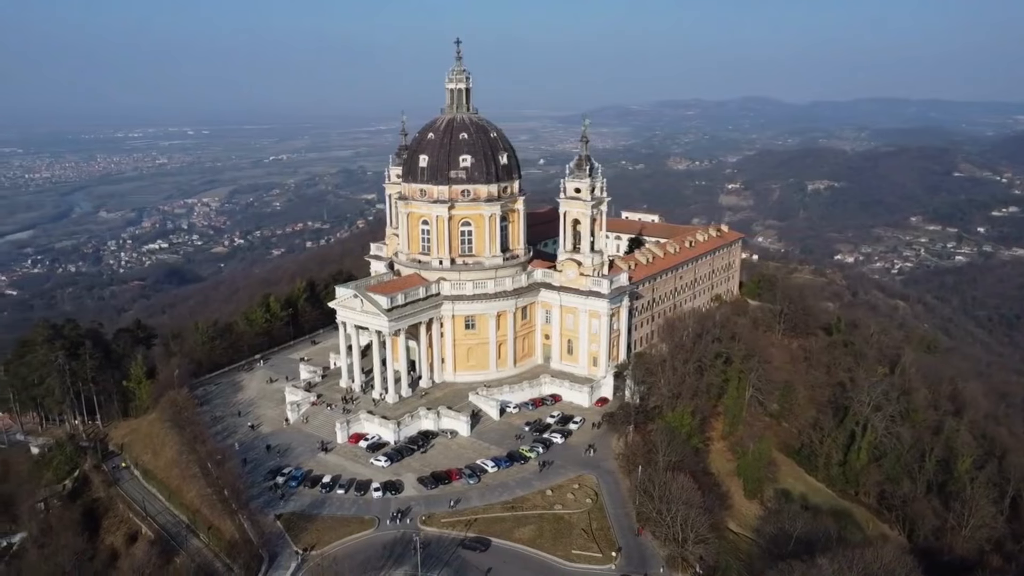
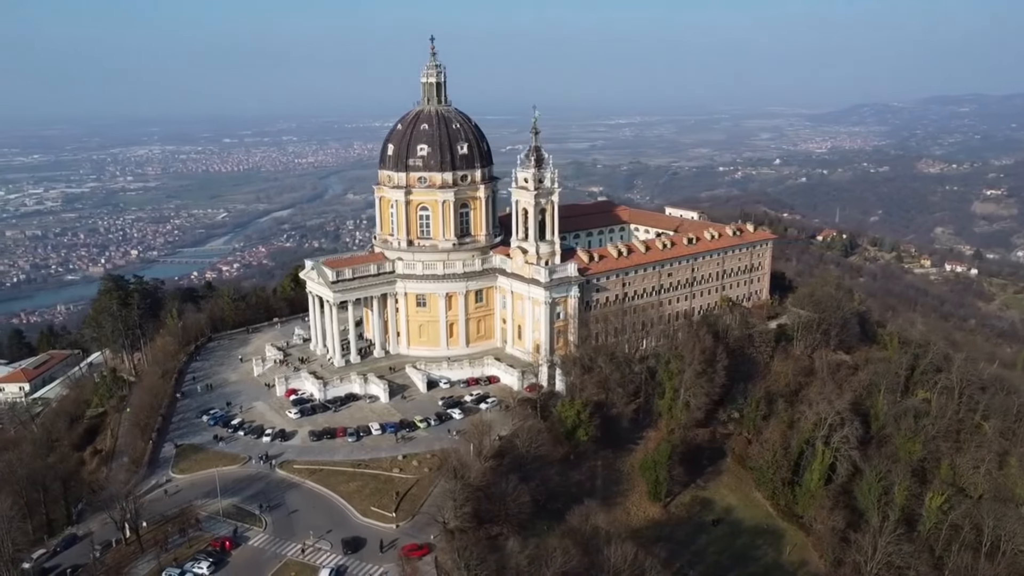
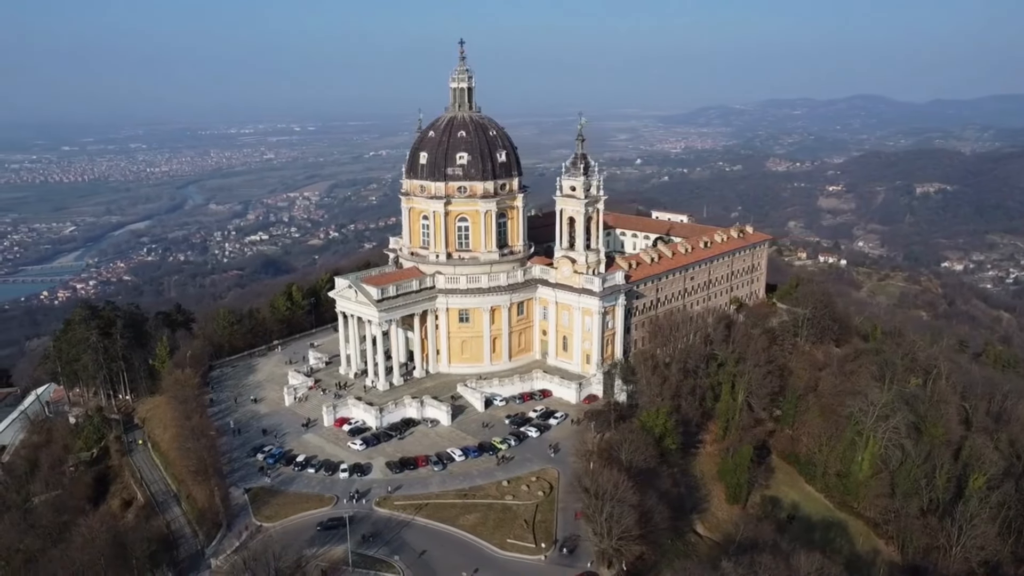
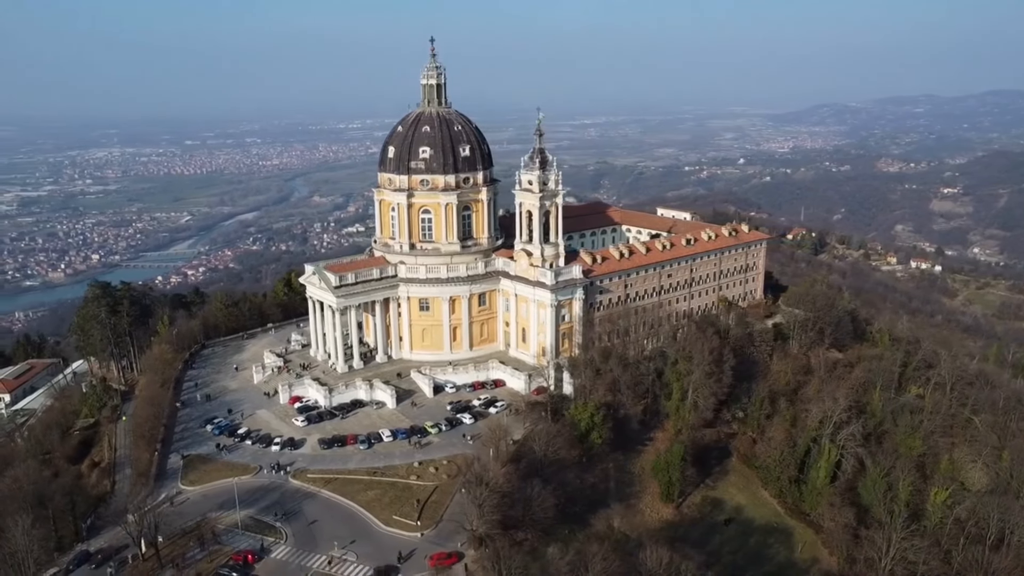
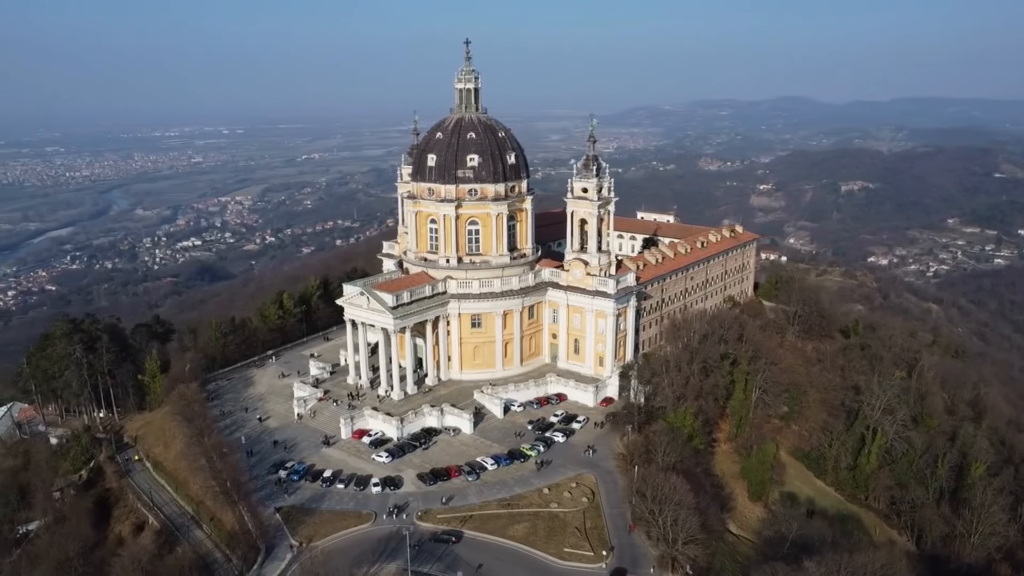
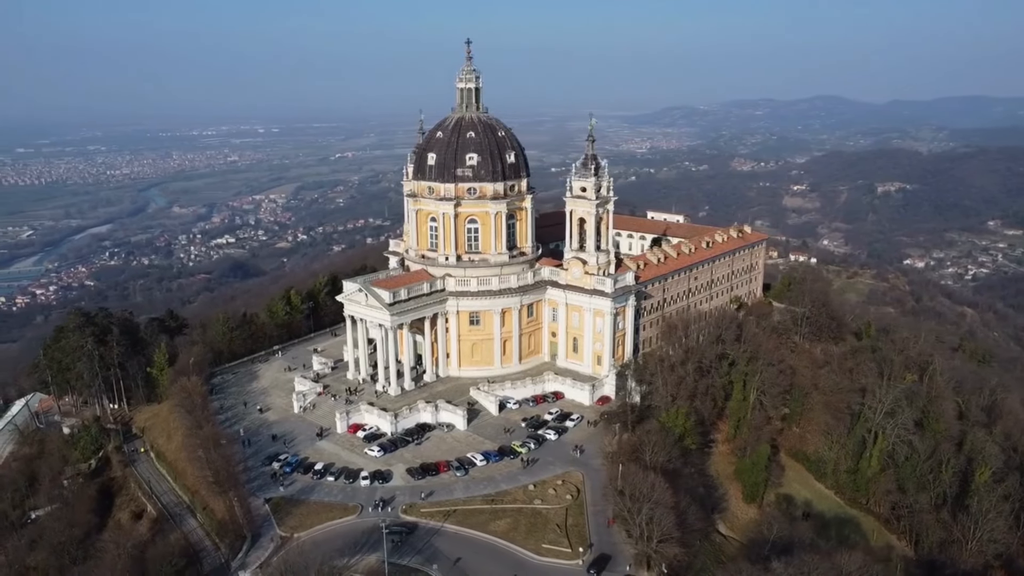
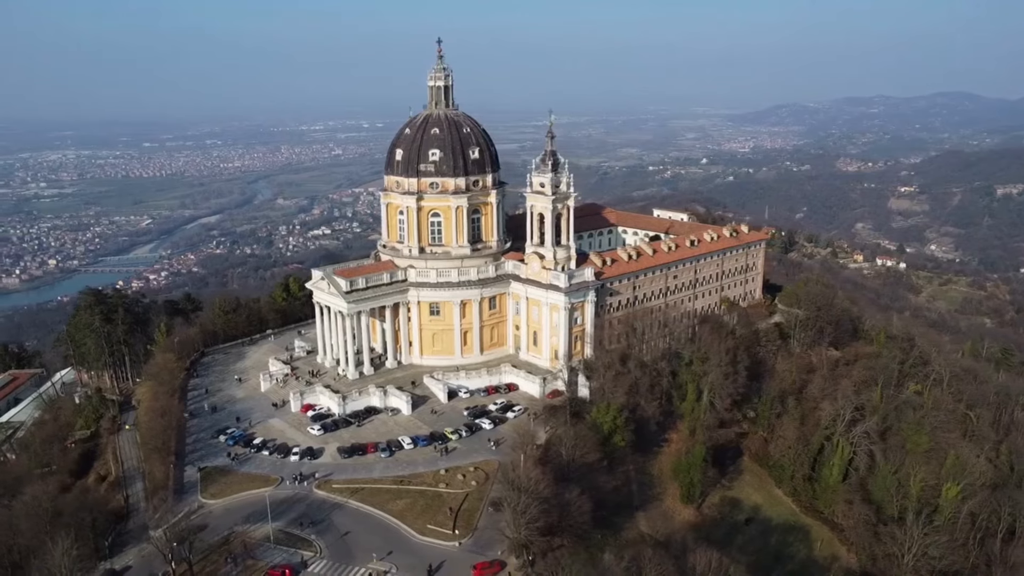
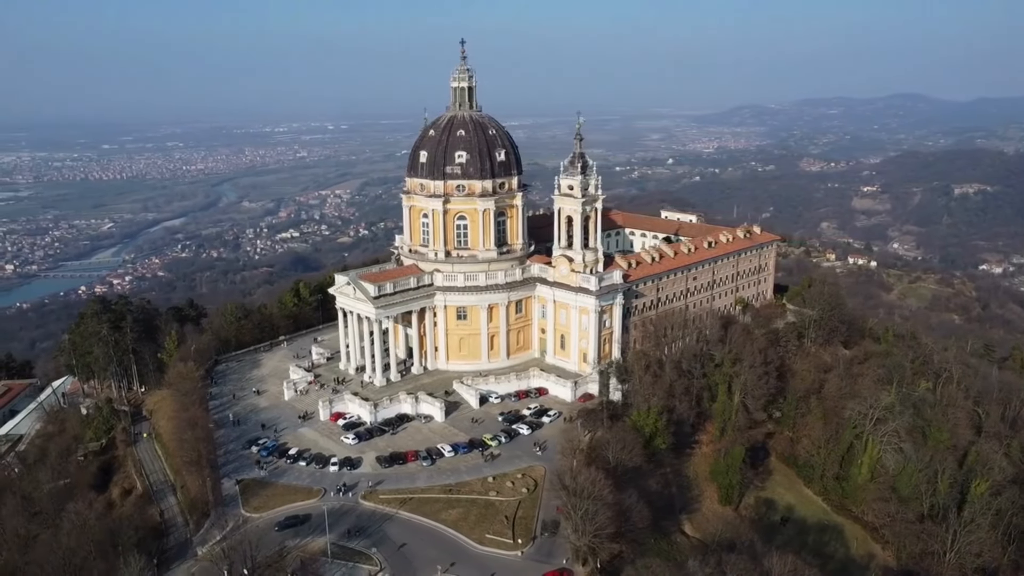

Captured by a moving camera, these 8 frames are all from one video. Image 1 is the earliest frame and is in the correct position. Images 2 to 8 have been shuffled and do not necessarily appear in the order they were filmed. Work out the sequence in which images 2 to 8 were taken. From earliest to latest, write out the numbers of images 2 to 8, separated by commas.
5, 6, 3, 8, 7, 4, 2
